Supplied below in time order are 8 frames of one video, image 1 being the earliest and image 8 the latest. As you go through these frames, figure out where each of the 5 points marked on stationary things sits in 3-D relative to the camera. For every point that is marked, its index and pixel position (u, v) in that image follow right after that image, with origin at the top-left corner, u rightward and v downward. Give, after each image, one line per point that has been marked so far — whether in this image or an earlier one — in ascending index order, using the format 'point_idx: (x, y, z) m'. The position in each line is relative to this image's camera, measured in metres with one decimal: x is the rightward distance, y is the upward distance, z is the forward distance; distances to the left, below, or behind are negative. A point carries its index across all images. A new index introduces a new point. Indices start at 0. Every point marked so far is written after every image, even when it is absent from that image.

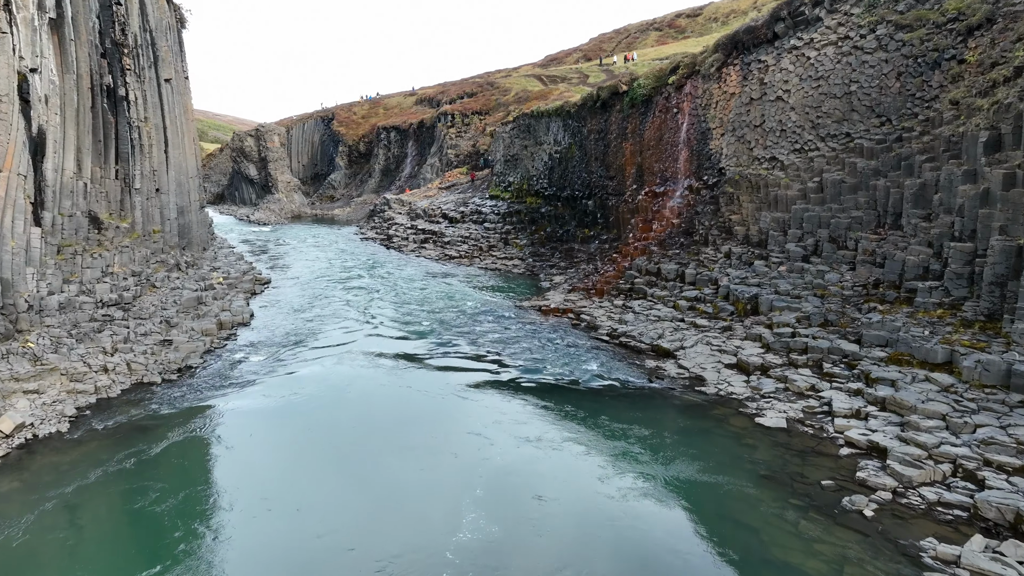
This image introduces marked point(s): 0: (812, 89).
0: (+6.3, +4.2, +14.7) m
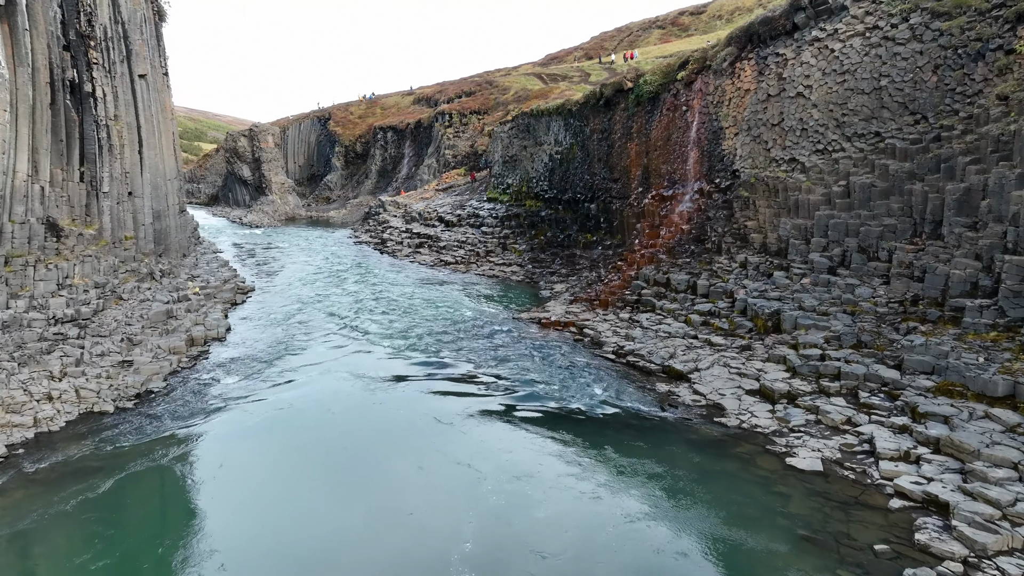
0: (+6.2, +3.9, +13.5) m
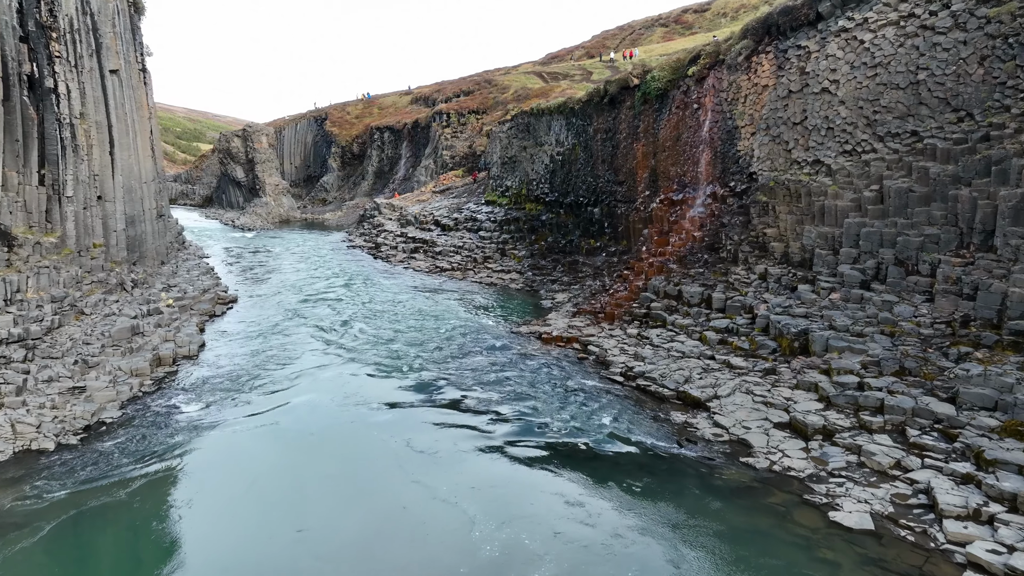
0: (+6.2, +3.6, +12.3) m
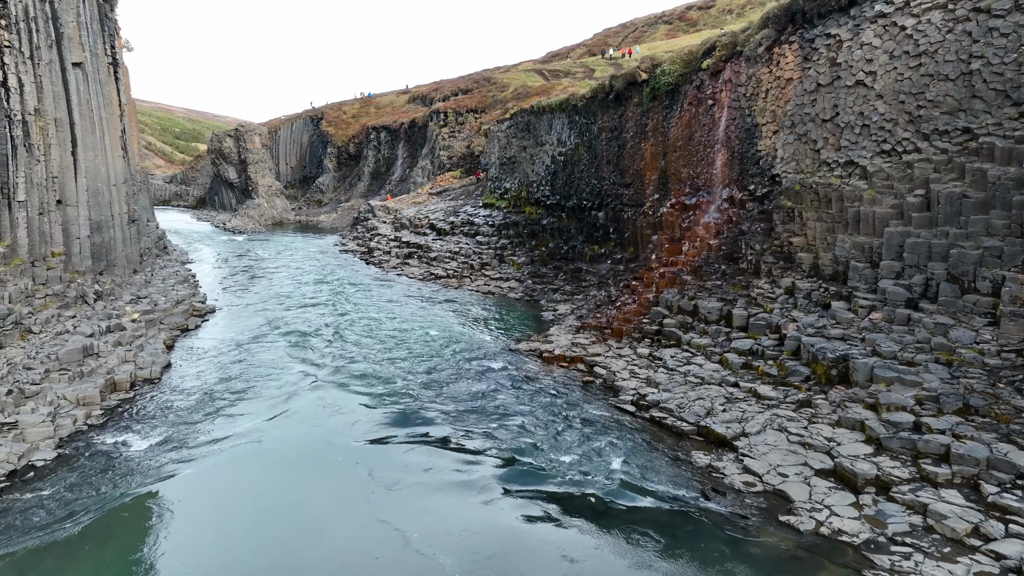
0: (+6.1, +3.4, +10.9) m
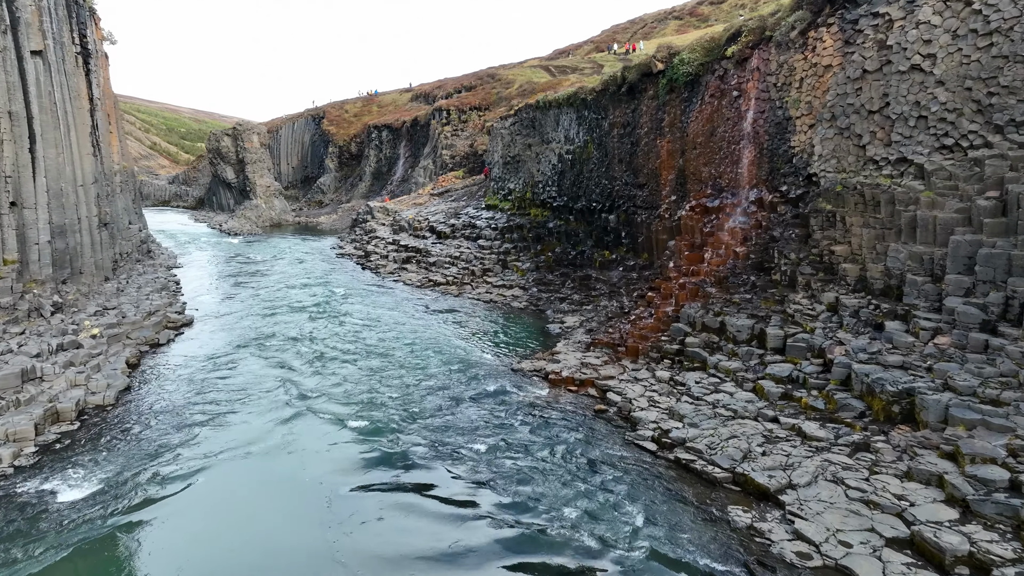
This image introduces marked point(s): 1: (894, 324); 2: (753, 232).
0: (+6.2, +3.1, +9.4) m
1: (+4.9, -0.5, +9.1) m
2: (+4.4, +1.0, +12.7) m
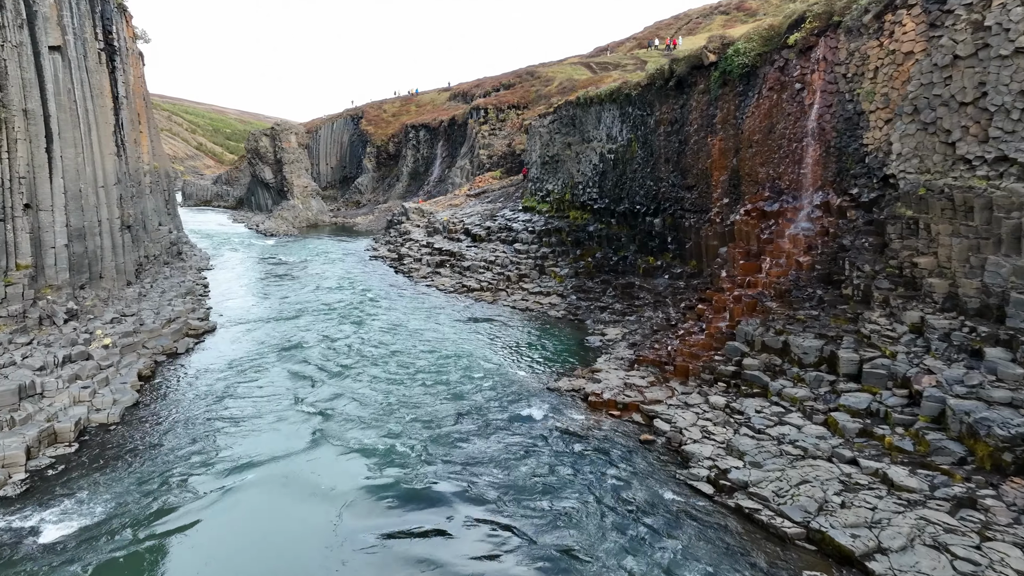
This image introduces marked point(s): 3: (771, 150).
0: (+6.6, +2.9, +7.9) m
1: (+5.3, -0.7, +7.7) m
2: (+5.0, +0.8, +11.3) m
3: (+4.9, +2.6, +13.2) m
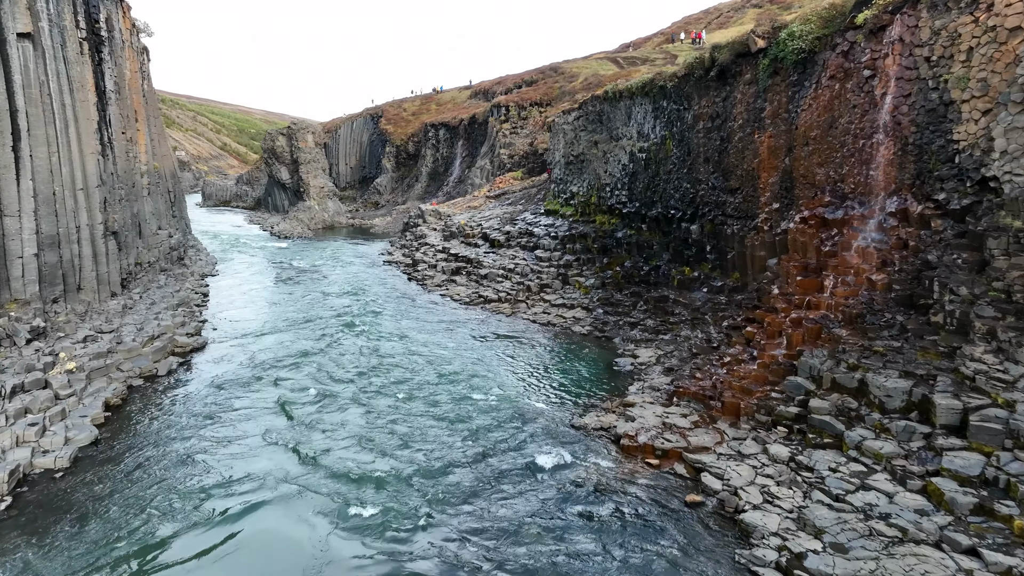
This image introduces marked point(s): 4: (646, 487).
0: (+6.8, +2.6, +6.1) m
1: (+5.5, -1.0, +5.9) m
2: (+5.2, +0.5, +9.5) m
3: (+5.2, +2.3, +11.4) m
4: (+1.5, -2.3, +8.1) m
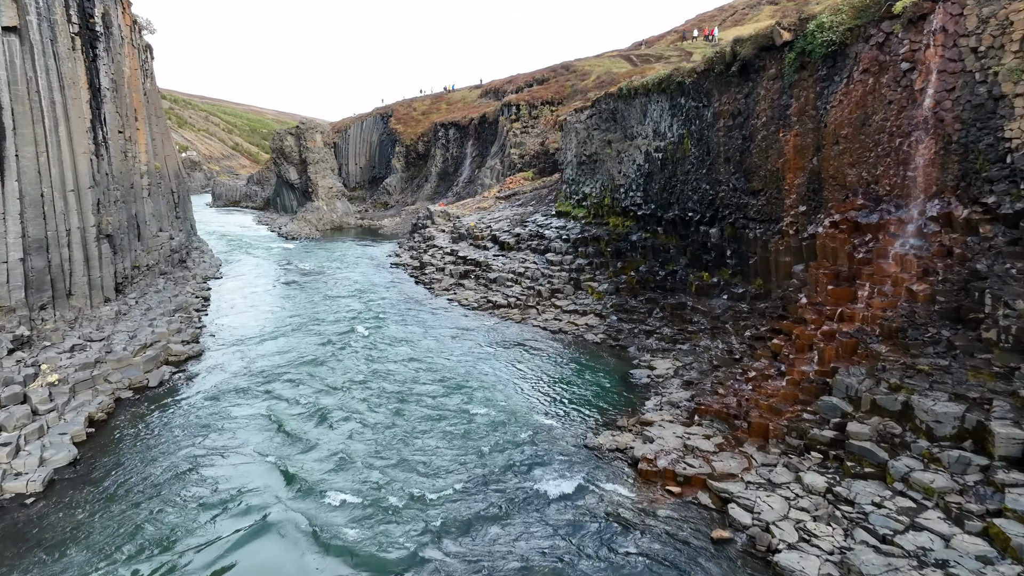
0: (+6.8, +2.4, +5.3) m
1: (+5.5, -1.2, +5.1) m
2: (+5.3, +0.3, +8.7) m
3: (+5.4, +2.1, +10.6) m
4: (+1.6, -2.4, +7.4) m
